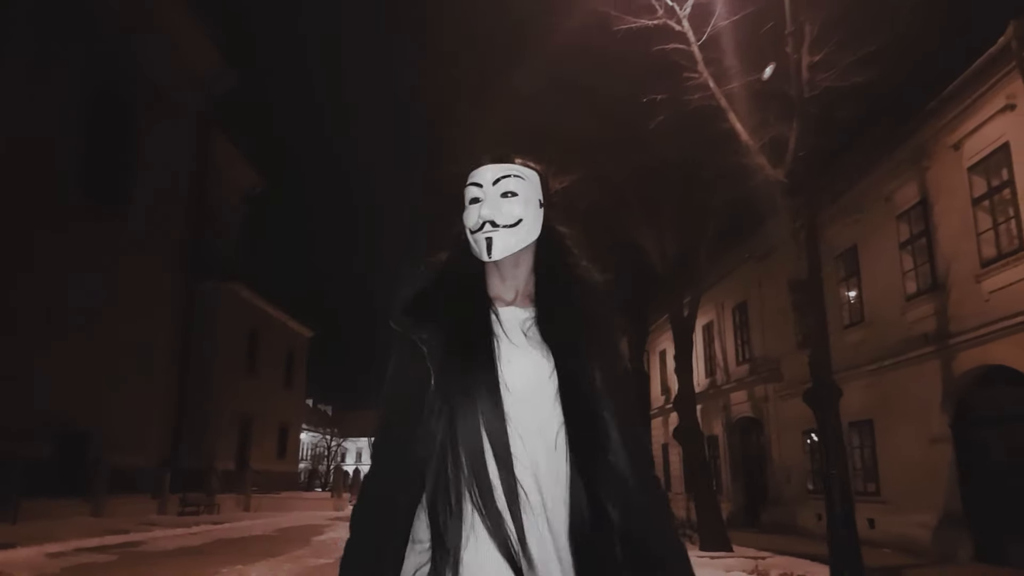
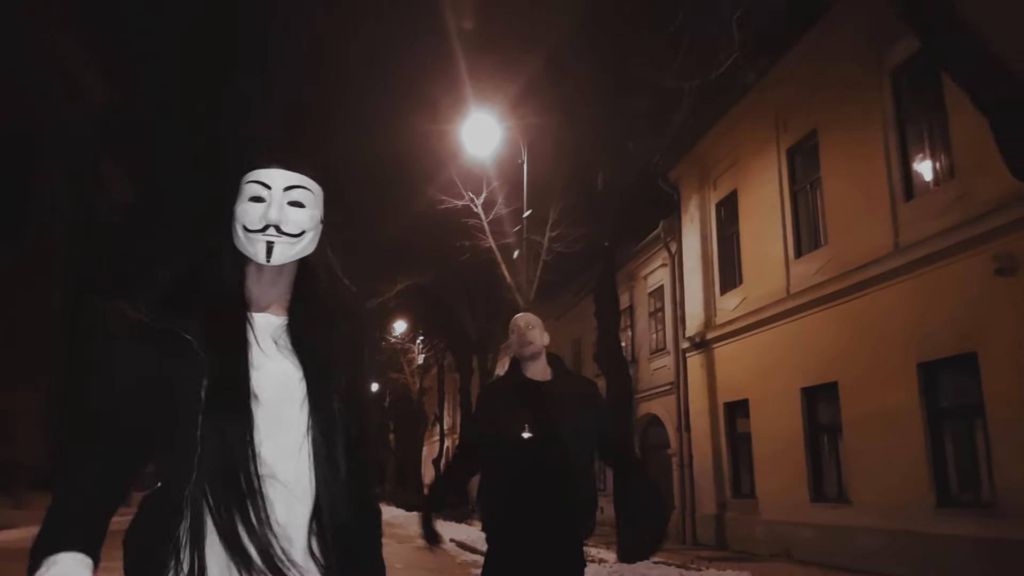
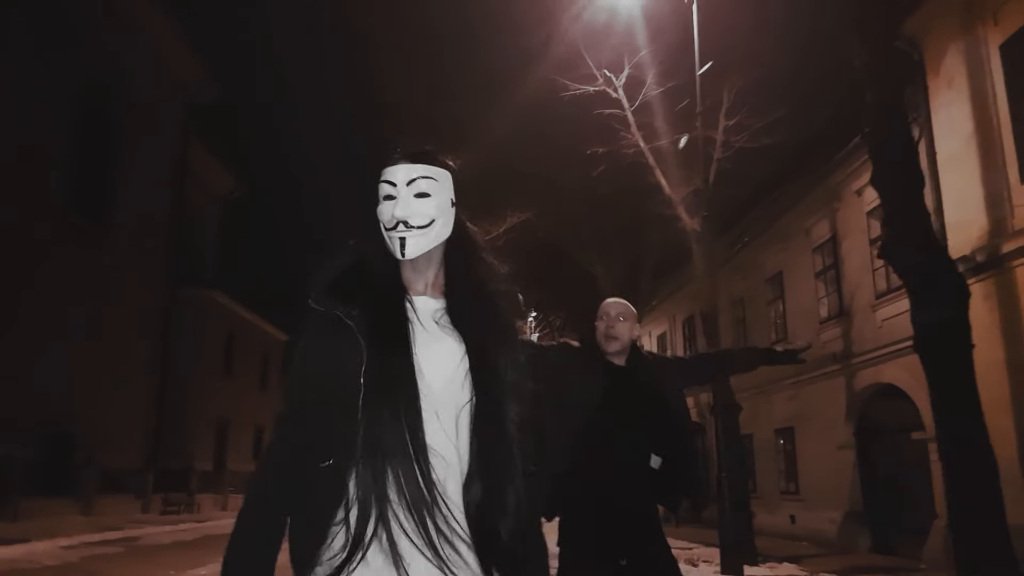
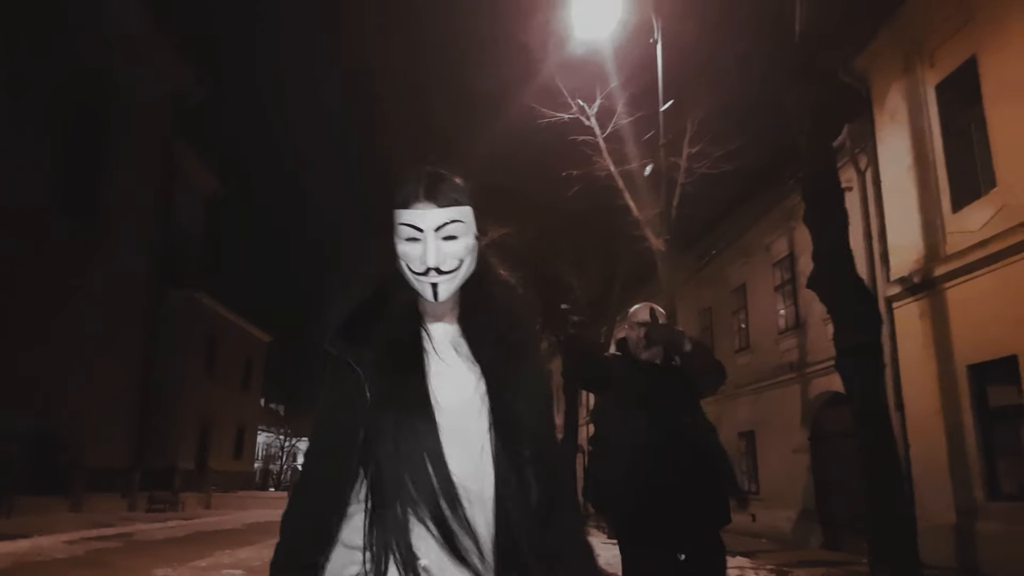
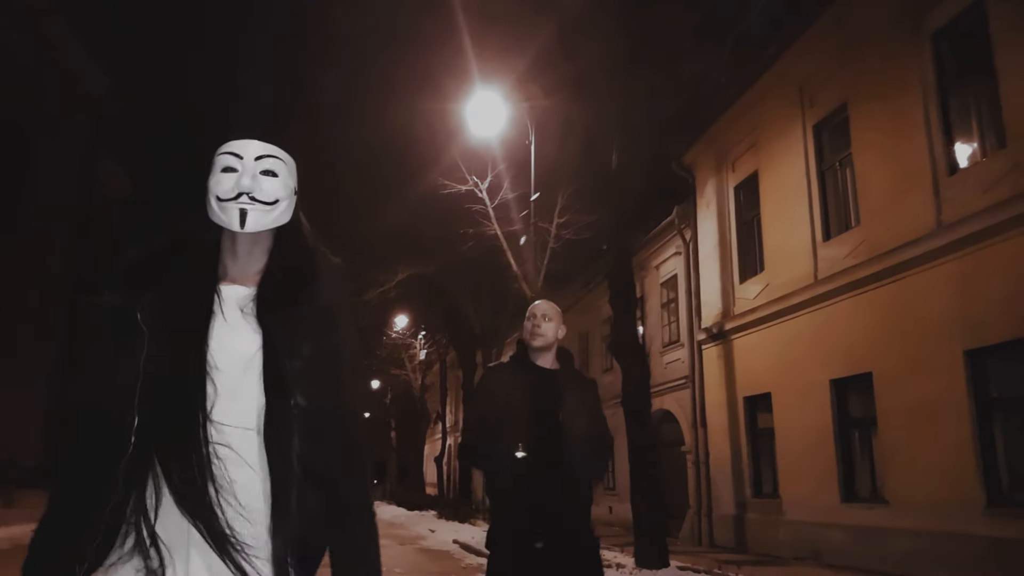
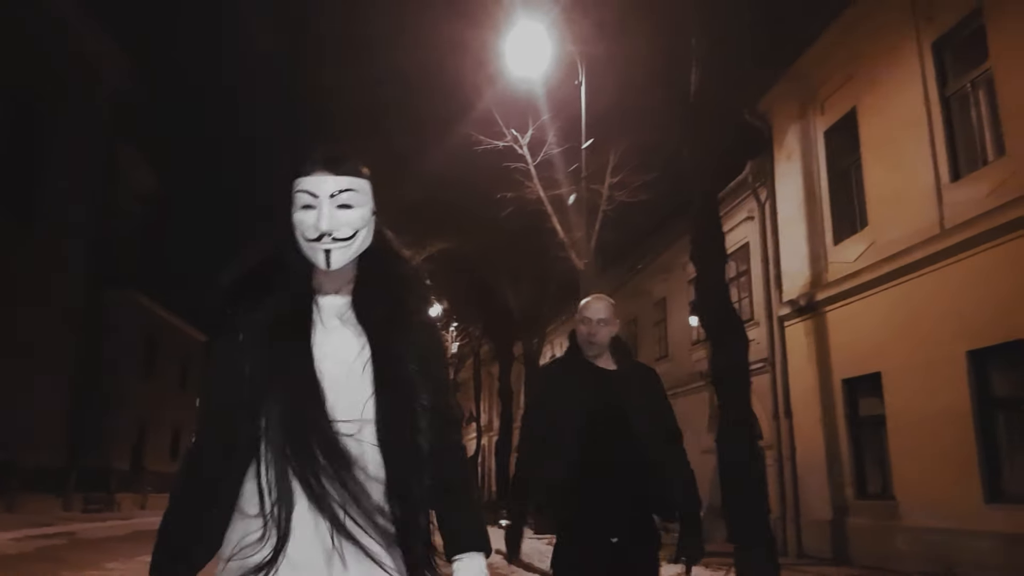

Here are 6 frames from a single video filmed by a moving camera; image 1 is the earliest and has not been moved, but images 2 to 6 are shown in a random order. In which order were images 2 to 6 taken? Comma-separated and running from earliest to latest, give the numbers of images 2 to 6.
3, 4, 6, 5, 2
